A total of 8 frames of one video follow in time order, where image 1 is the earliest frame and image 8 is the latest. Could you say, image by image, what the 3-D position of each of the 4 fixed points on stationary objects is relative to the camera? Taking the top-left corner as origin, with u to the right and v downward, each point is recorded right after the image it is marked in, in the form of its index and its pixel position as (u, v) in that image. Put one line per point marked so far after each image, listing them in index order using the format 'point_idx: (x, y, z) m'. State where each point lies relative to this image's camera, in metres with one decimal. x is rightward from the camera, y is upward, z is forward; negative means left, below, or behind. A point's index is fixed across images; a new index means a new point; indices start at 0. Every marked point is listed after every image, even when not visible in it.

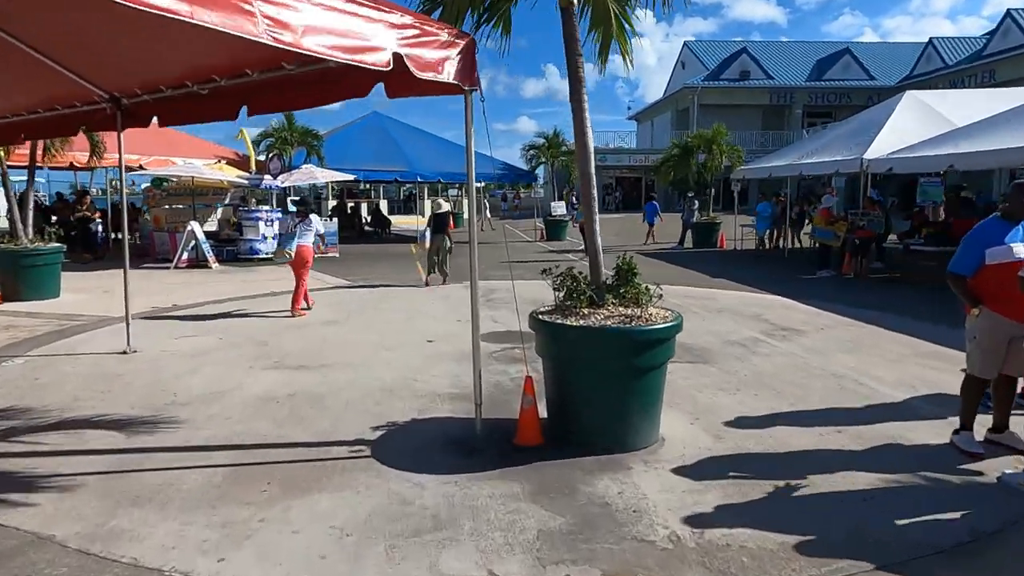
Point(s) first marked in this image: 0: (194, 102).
0: (-3.3, +1.9, +6.8) m
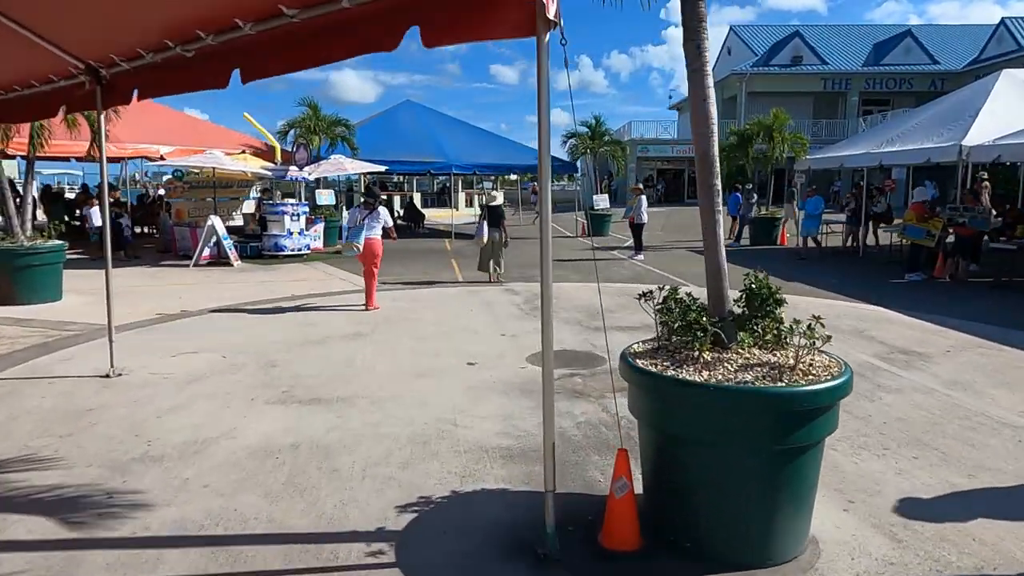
0: (-2.7, +1.8, +5.4) m
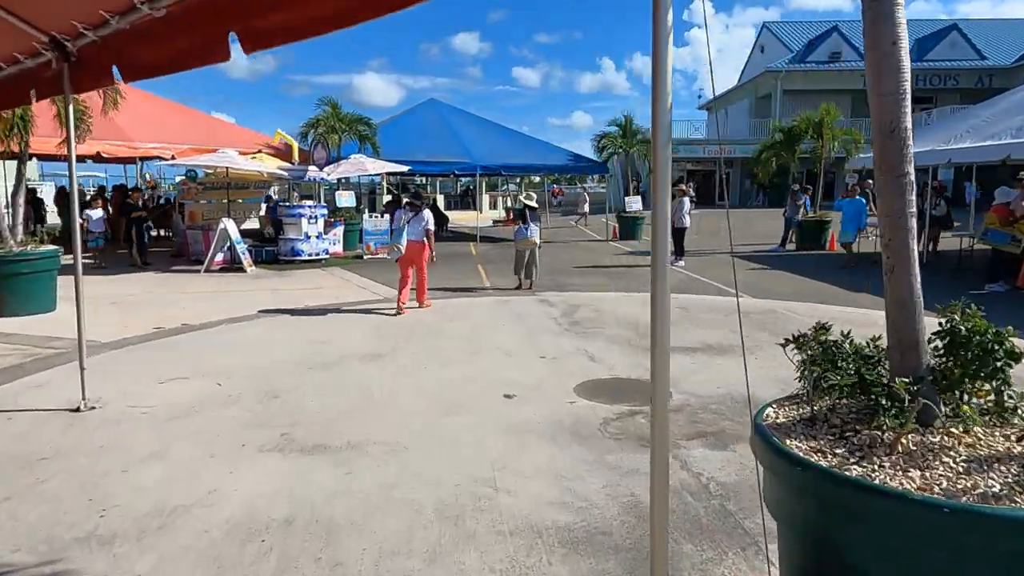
0: (-2.4, +1.6, +4.3) m
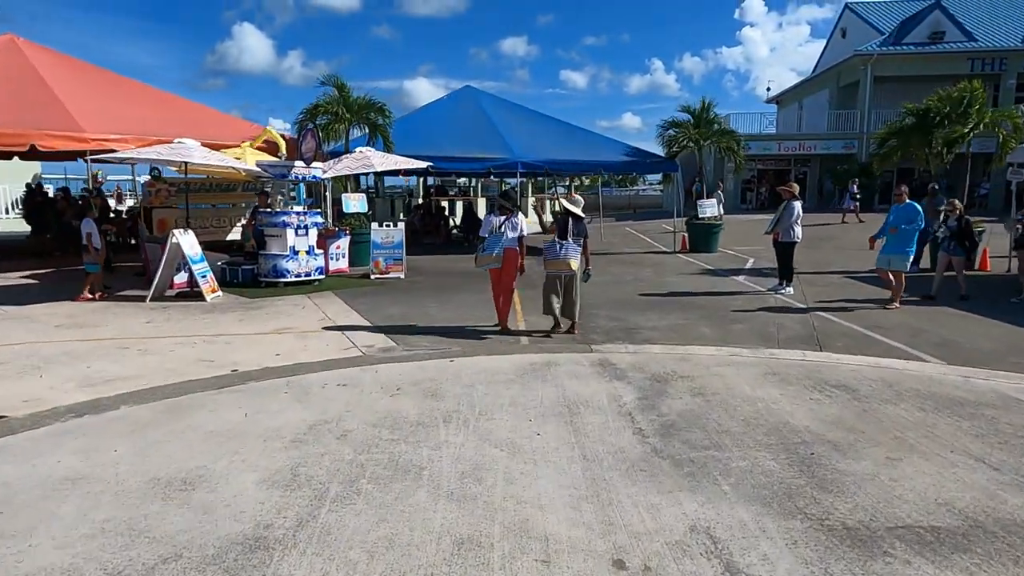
0: (-2.4, +1.1, +0.4) m
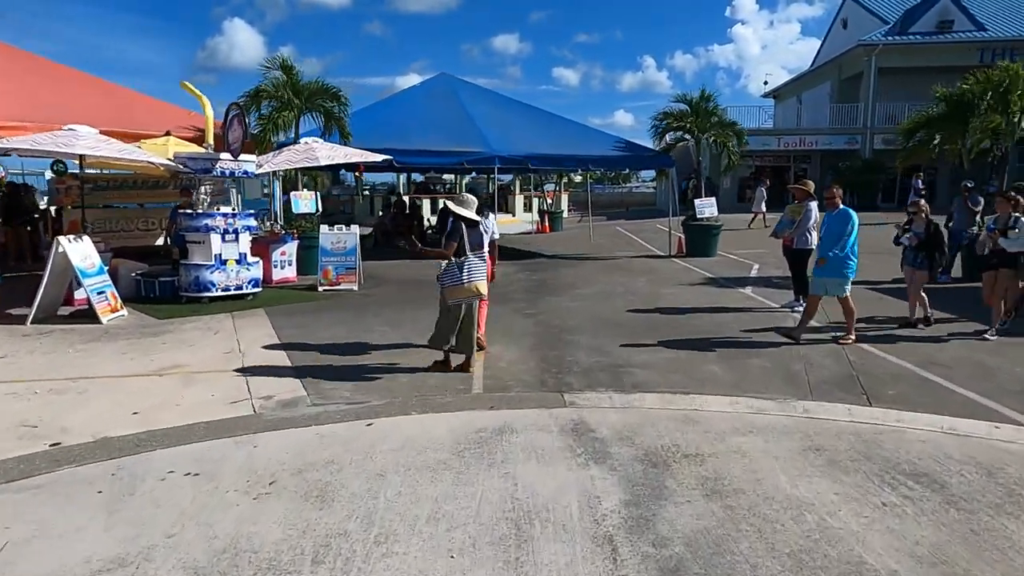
0: (-2.8, +0.7, -1.7) m
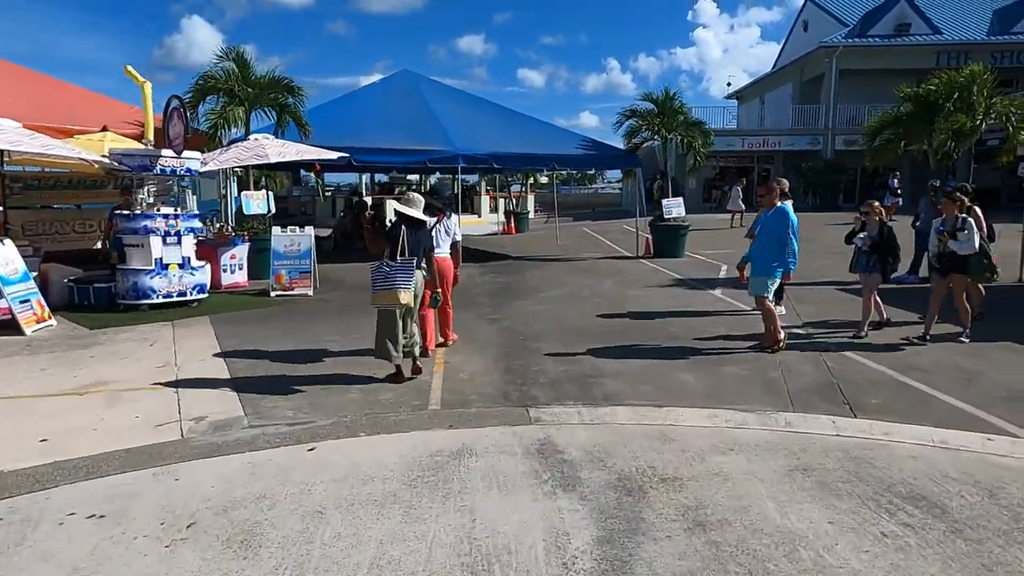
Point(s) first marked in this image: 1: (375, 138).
0: (-2.7, +0.7, -2.3) m
1: (-3.5, +3.8, +16.9) m
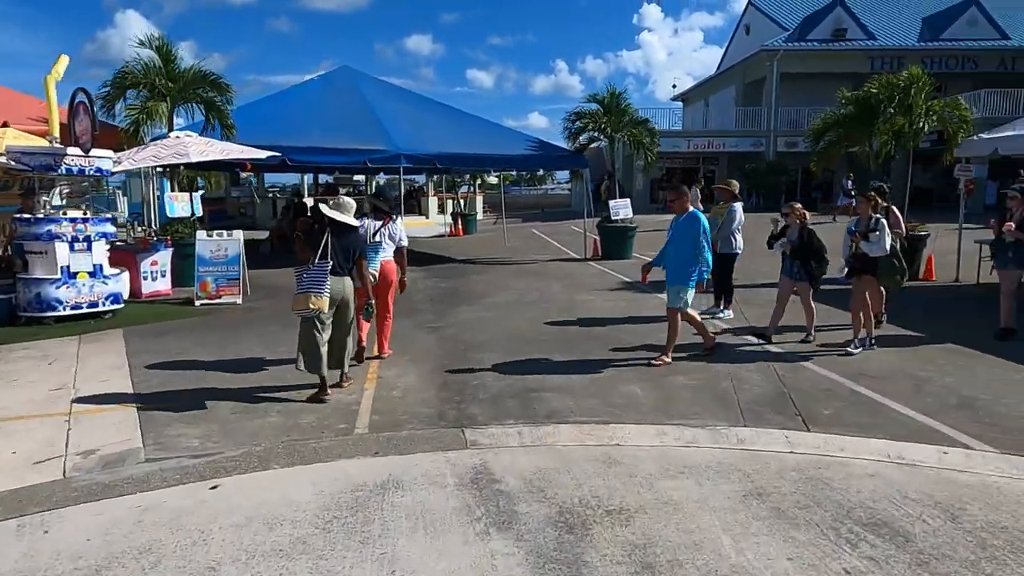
0: (-2.7, +0.6, -3.0) m
1: (-4.9, +3.7, +16.2) m
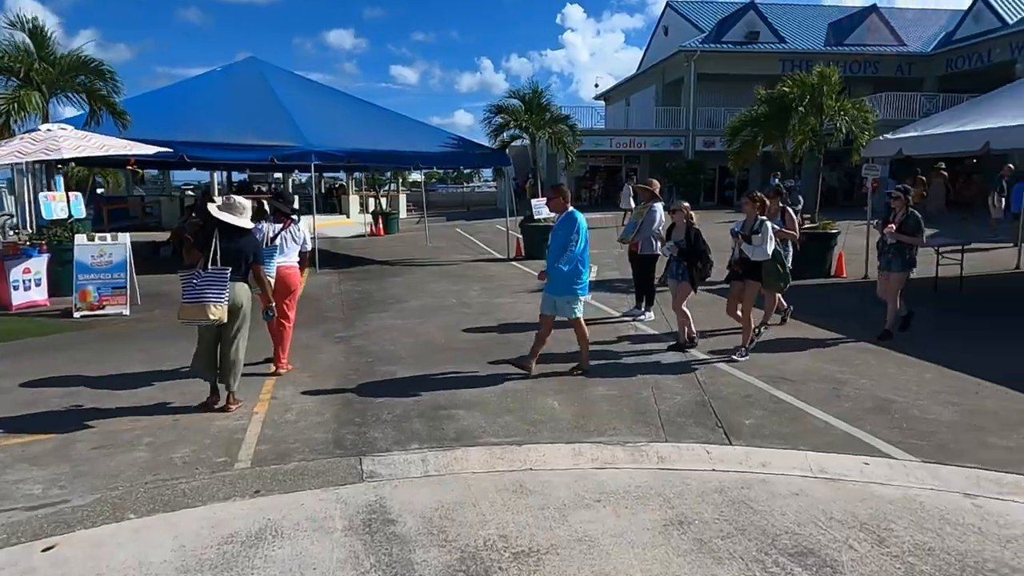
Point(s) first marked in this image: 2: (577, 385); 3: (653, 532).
0: (-2.5, +0.4, -3.7) m
1: (-6.8, +3.5, +15.1) m
2: (+0.6, -0.9, +6.4) m
3: (+0.8, -1.4, +3.7) m
